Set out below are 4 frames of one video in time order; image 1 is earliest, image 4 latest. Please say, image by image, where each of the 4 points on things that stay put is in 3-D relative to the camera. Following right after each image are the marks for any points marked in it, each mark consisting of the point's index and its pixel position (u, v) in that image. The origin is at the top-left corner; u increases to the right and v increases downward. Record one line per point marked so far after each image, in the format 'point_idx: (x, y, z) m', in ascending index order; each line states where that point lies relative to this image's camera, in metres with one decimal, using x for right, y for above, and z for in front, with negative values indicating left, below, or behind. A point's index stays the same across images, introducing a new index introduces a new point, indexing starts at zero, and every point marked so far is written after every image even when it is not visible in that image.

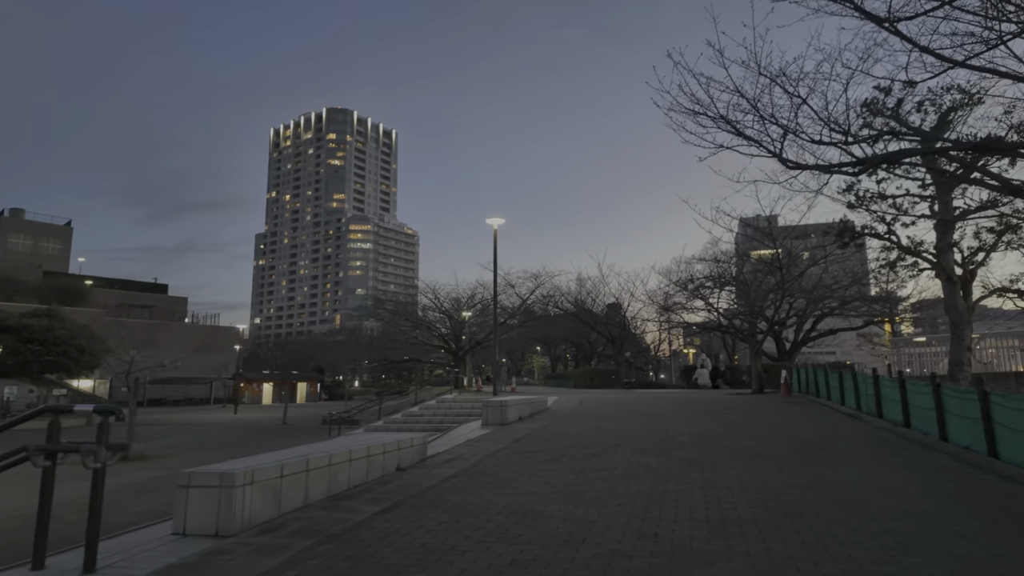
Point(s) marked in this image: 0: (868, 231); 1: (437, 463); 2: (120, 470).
0: (+11.1, +1.8, +18.4) m
1: (-1.1, -2.5, +8.4) m
2: (-11.0, -5.1, +16.5) m
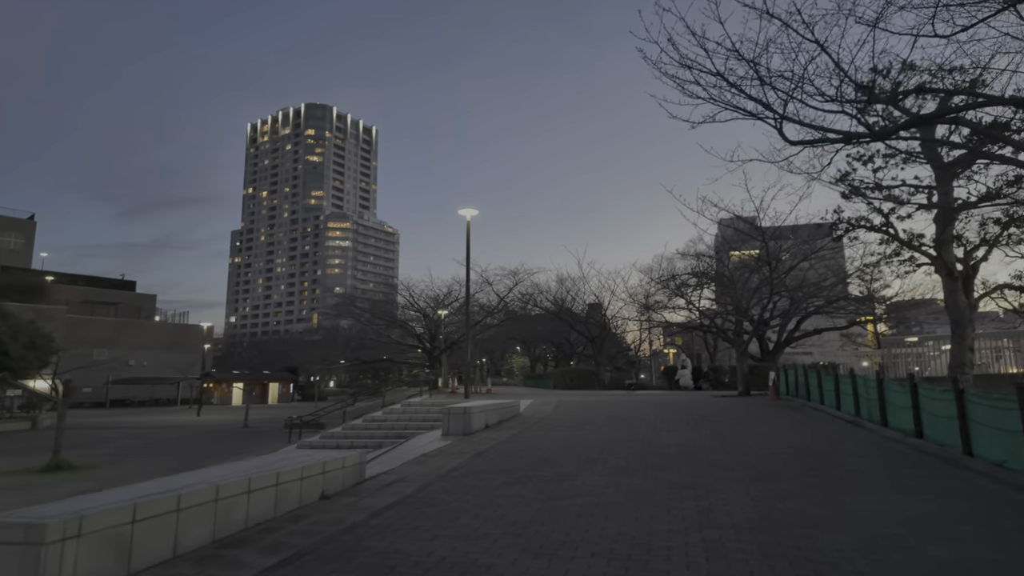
0: (+10.3, +1.9, +17.2) m
1: (-1.6, -2.3, +6.9) m
2: (-11.8, -4.9, +14.7) m
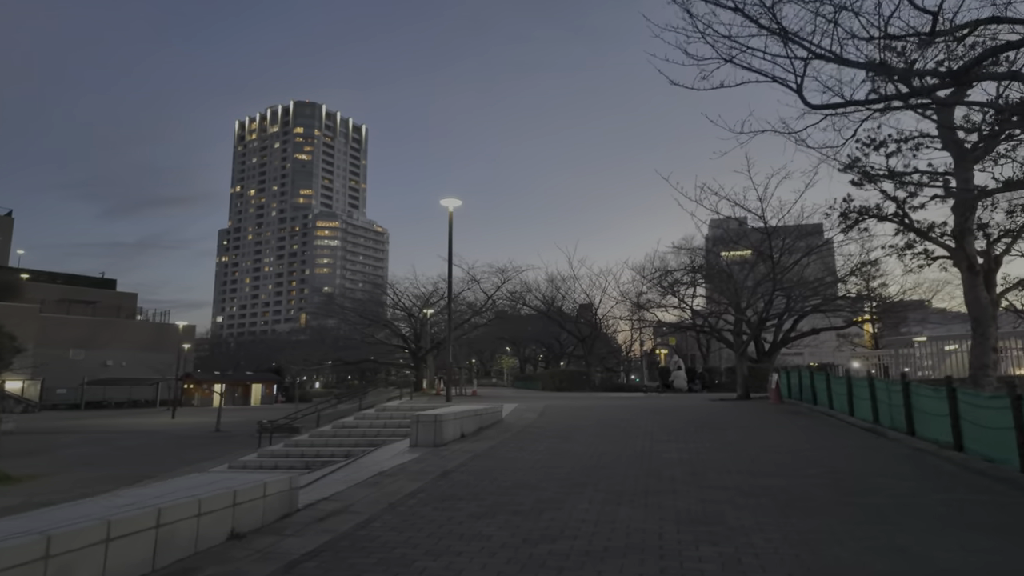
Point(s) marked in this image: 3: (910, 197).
0: (+9.8, +2.0, +15.9) m
1: (-1.9, -2.2, +5.4) m
2: (-12.2, -4.7, +13.0) m
3: (+10.5, +2.4, +15.5) m
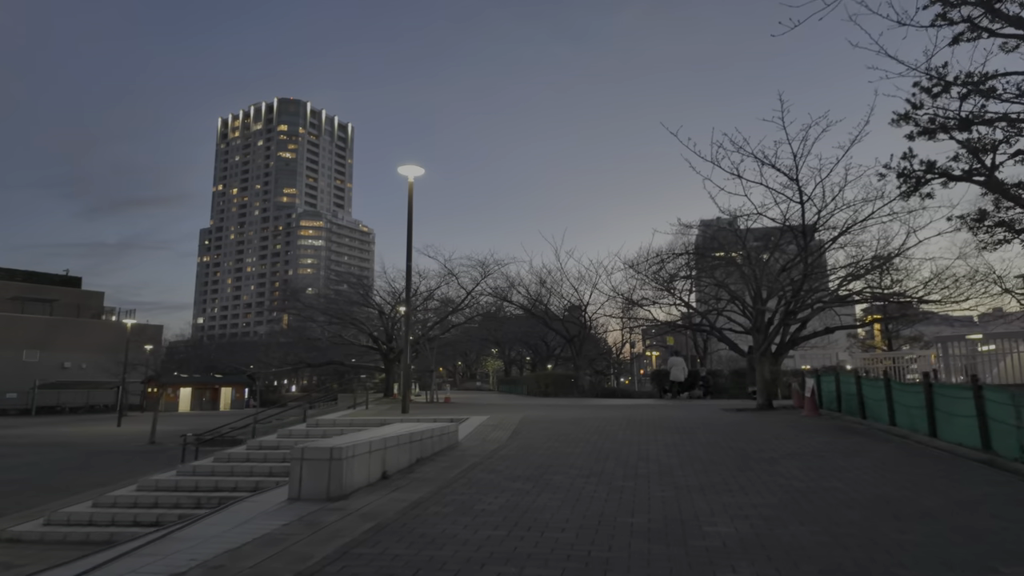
0: (+9.1, +2.4, +12.4) m
1: (-2.5, -1.7, +1.7) m
2: (-12.9, -4.2, +9.1) m
3: (+9.8, +2.8, +12.0) m
